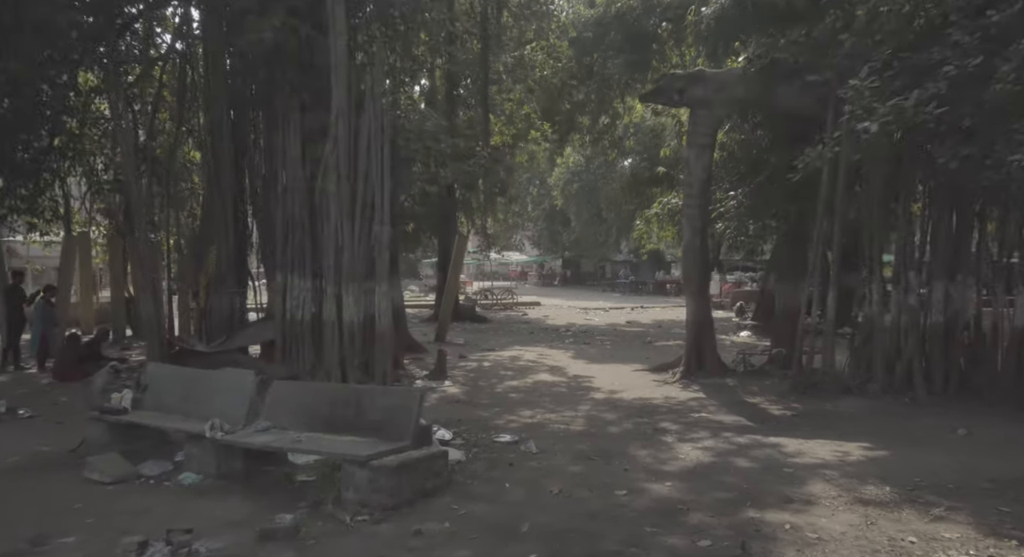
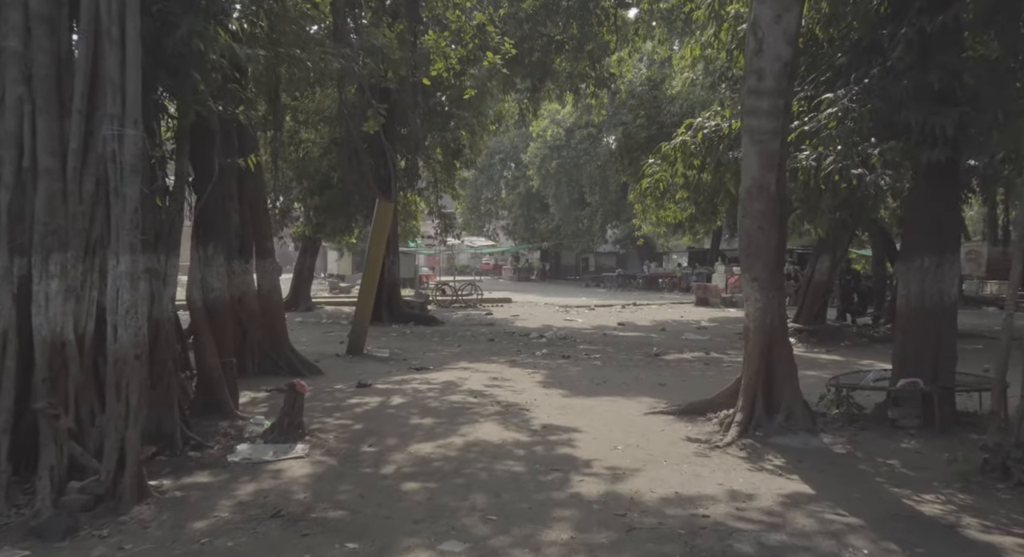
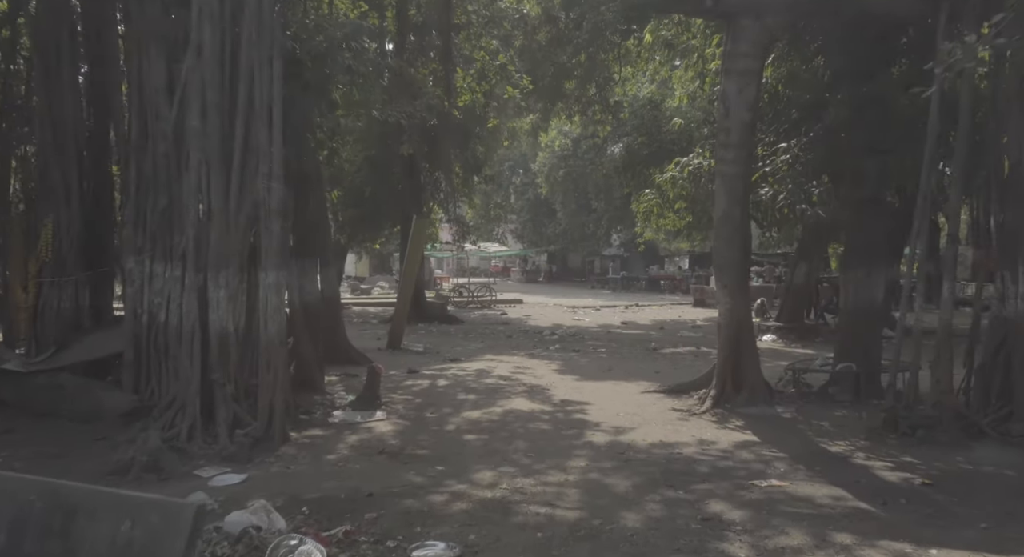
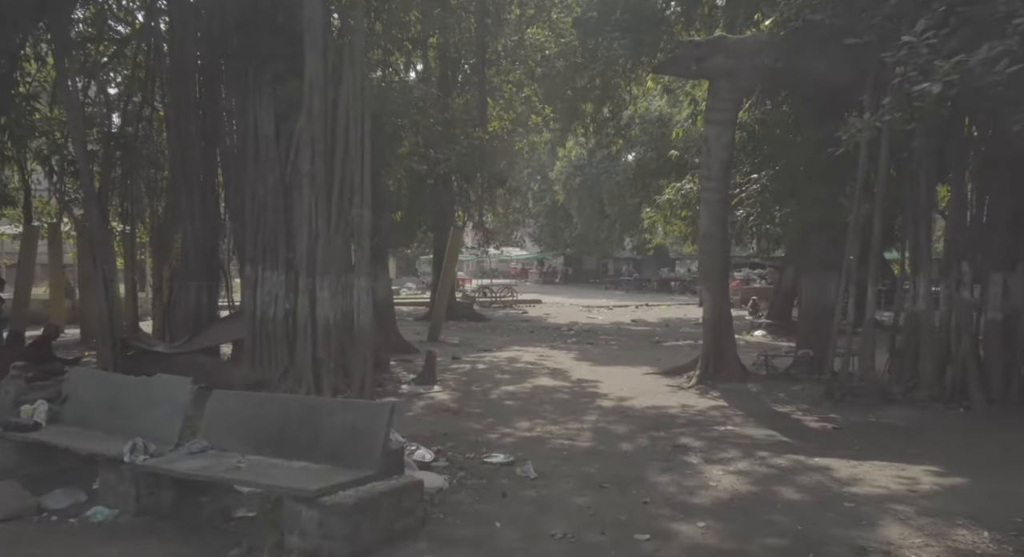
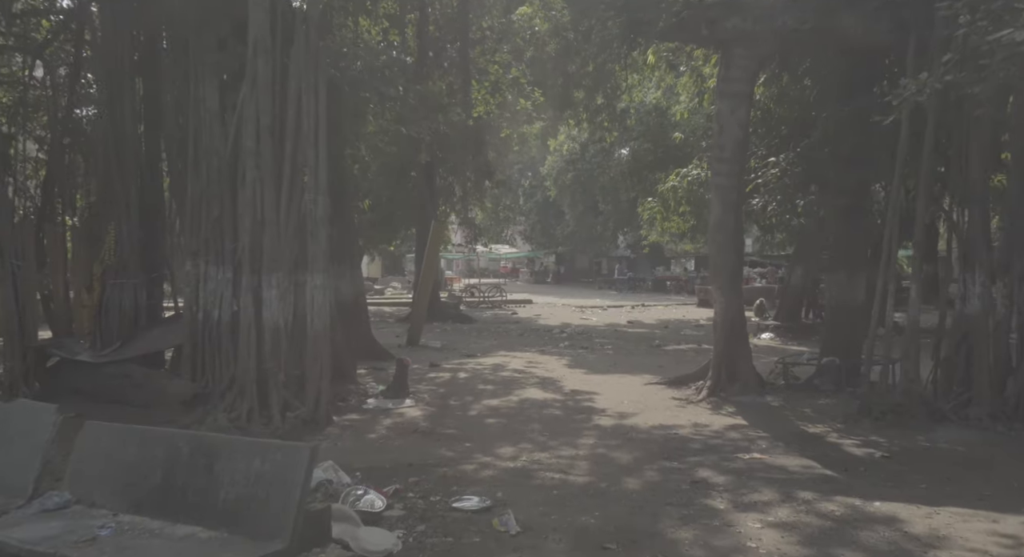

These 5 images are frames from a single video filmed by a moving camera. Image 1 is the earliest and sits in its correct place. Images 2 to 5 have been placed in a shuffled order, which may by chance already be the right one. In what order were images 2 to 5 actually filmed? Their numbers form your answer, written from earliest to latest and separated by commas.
4, 5, 3, 2
